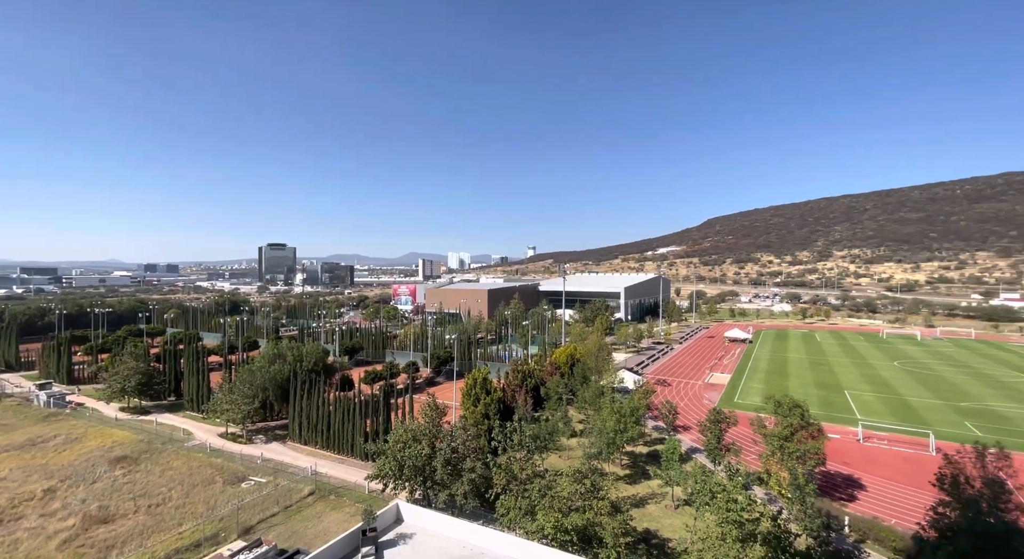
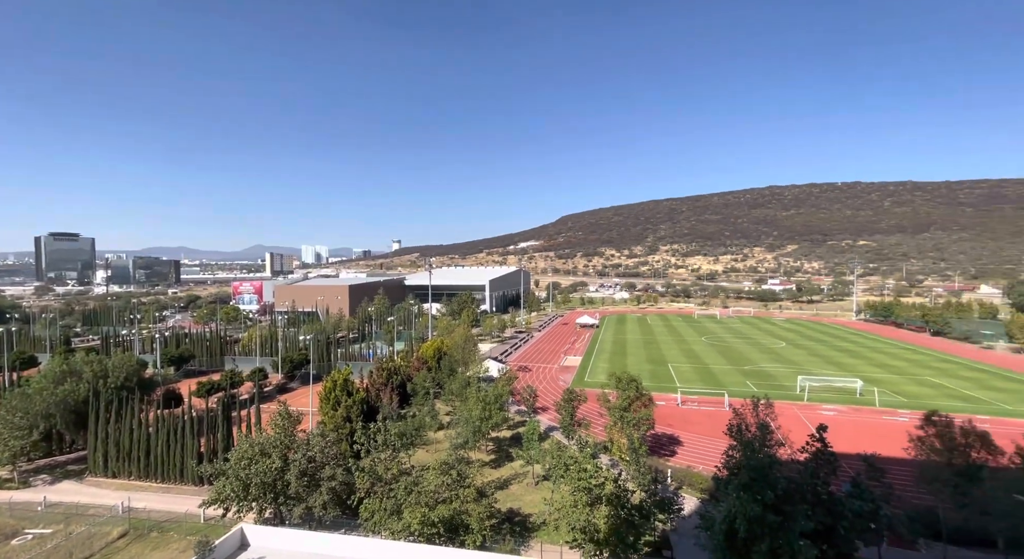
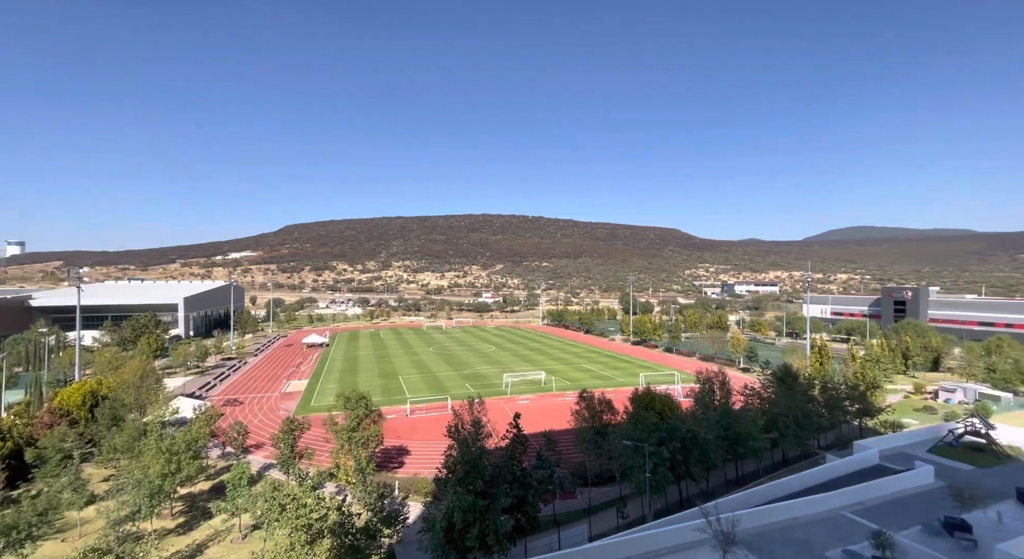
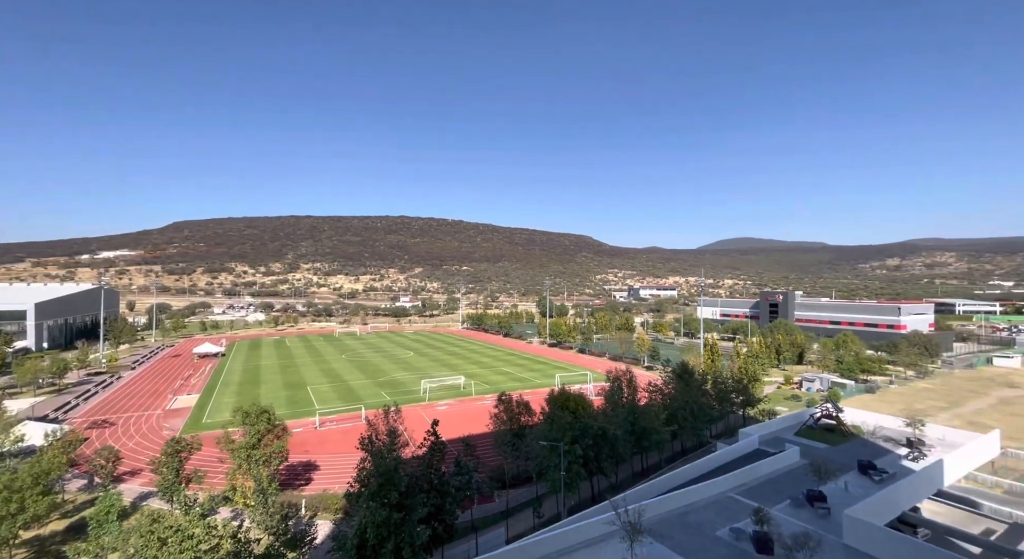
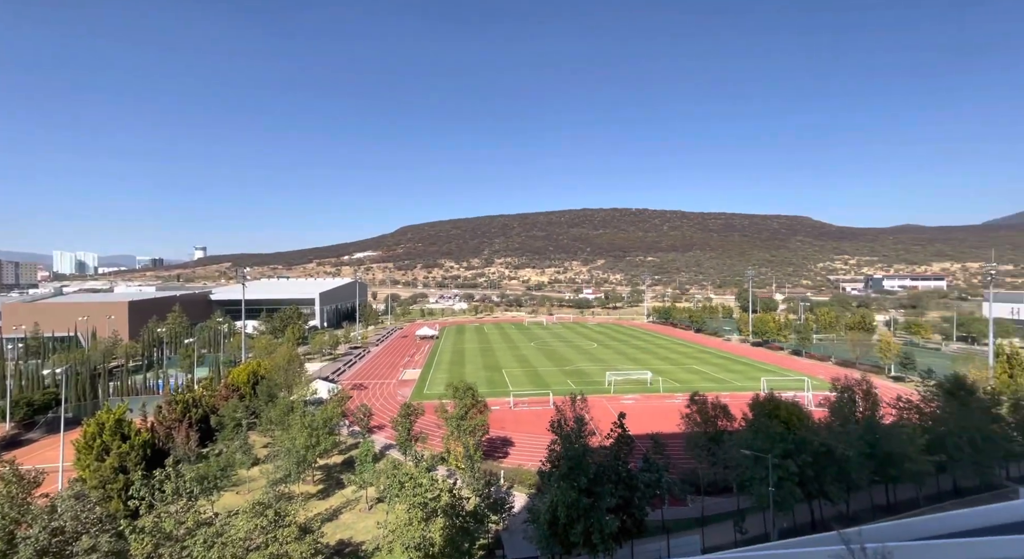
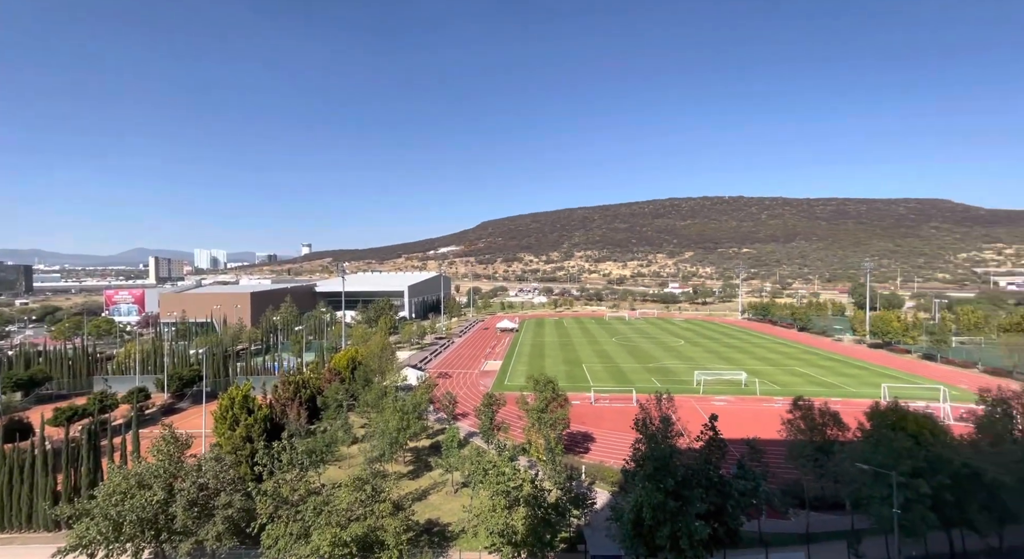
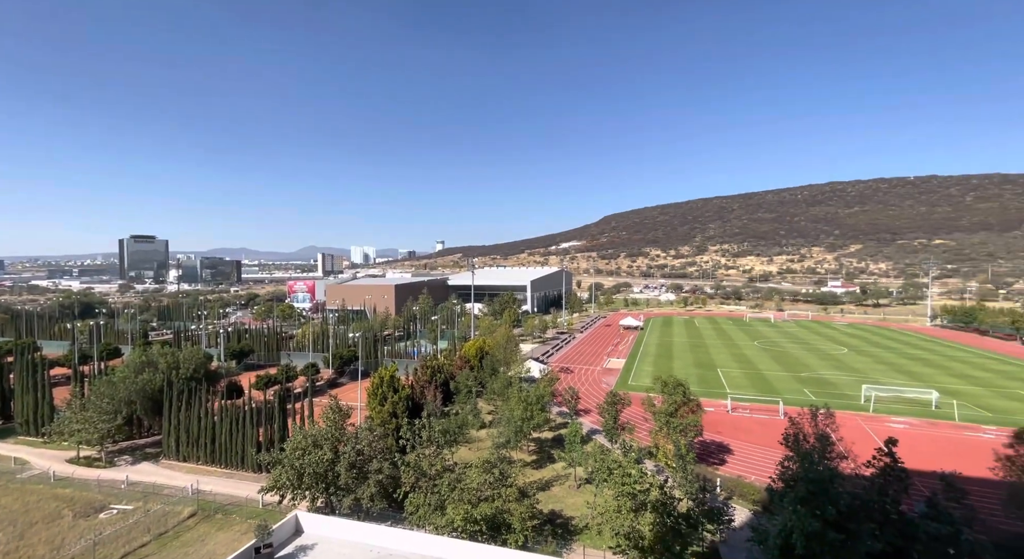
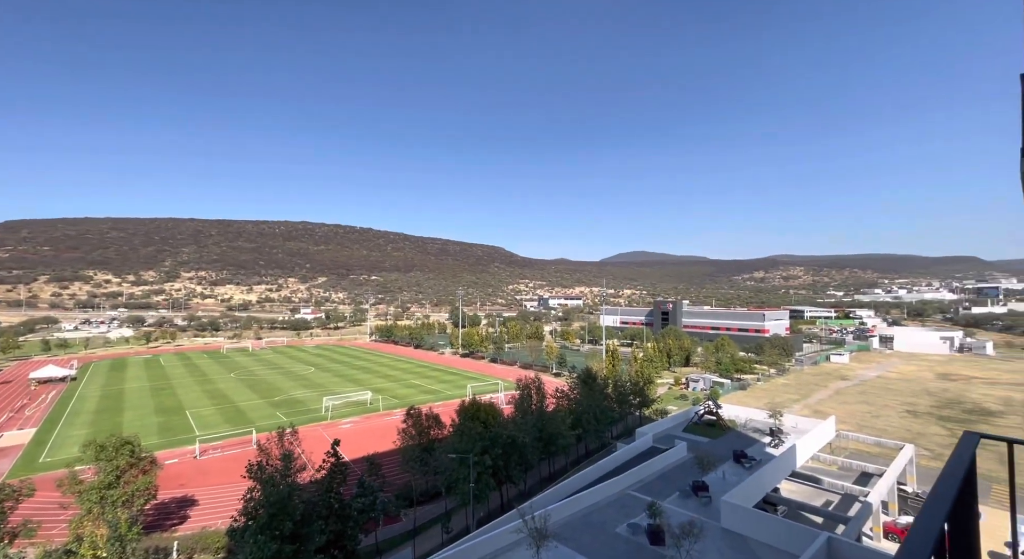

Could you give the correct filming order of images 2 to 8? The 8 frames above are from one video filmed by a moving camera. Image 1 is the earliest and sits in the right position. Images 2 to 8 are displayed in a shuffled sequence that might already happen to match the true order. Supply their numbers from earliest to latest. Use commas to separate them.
7, 2, 6, 5, 3, 4, 8
